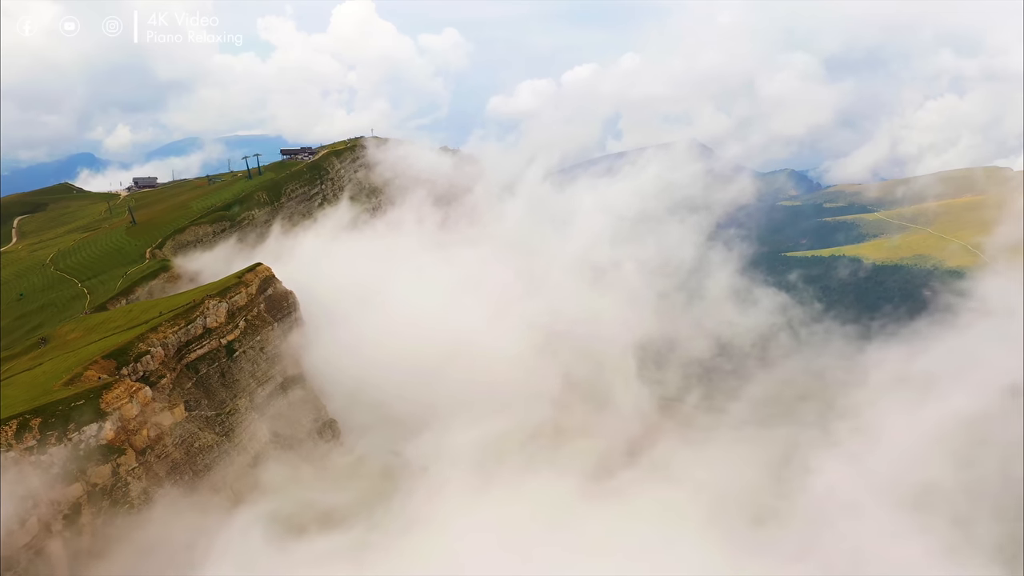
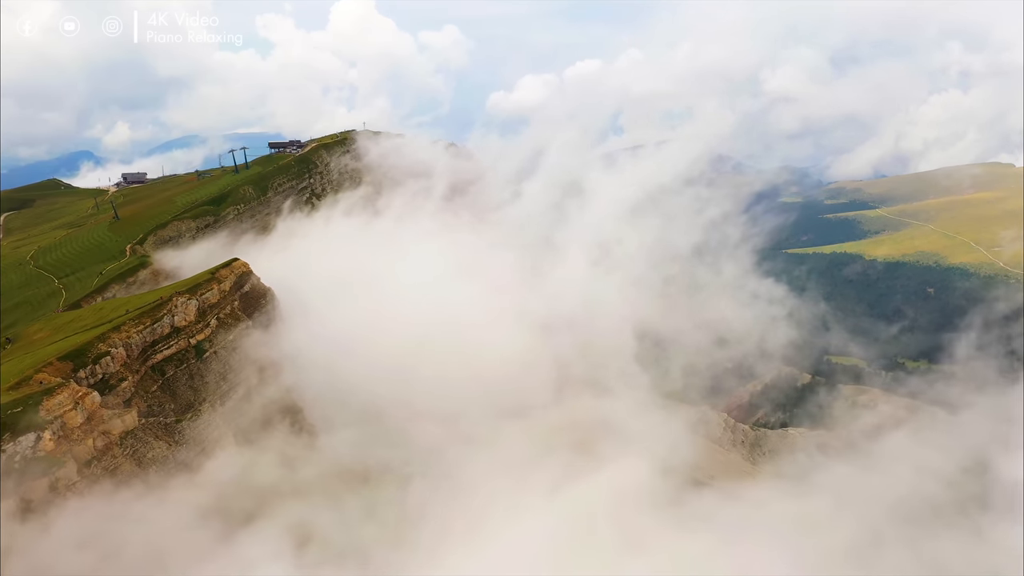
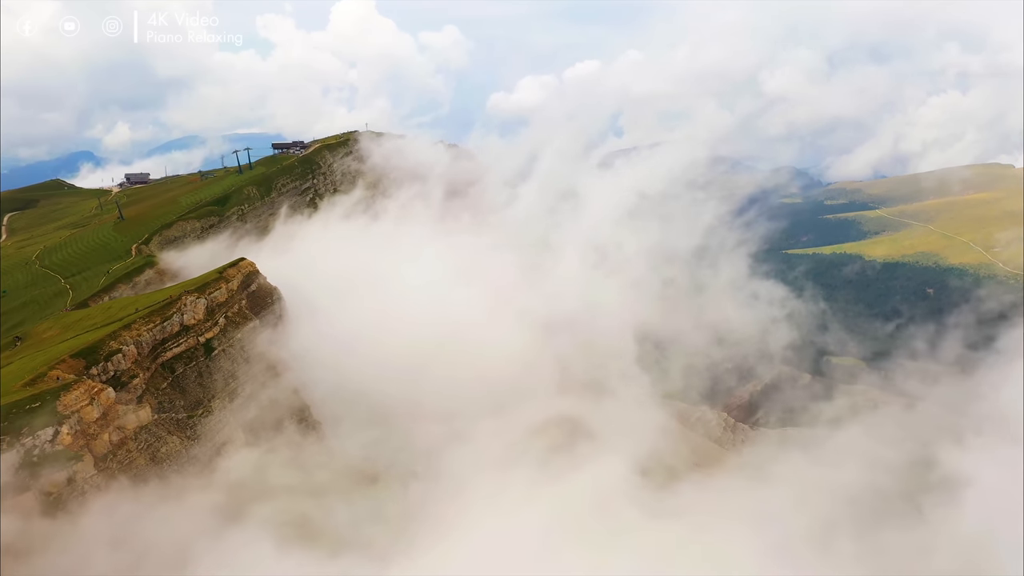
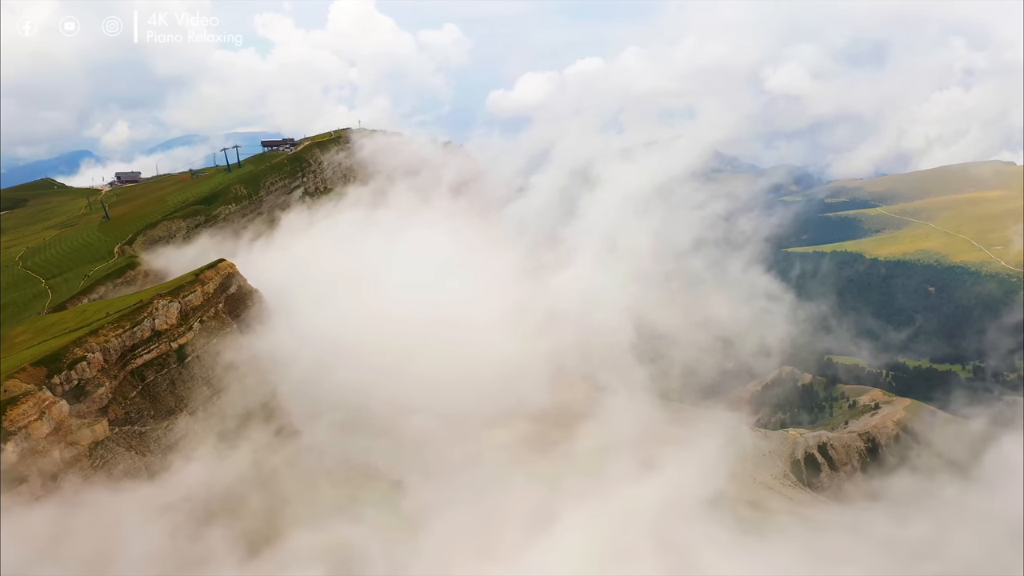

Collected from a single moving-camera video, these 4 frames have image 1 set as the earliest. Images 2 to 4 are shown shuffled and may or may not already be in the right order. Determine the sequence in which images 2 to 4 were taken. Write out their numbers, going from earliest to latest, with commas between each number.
3, 2, 4
